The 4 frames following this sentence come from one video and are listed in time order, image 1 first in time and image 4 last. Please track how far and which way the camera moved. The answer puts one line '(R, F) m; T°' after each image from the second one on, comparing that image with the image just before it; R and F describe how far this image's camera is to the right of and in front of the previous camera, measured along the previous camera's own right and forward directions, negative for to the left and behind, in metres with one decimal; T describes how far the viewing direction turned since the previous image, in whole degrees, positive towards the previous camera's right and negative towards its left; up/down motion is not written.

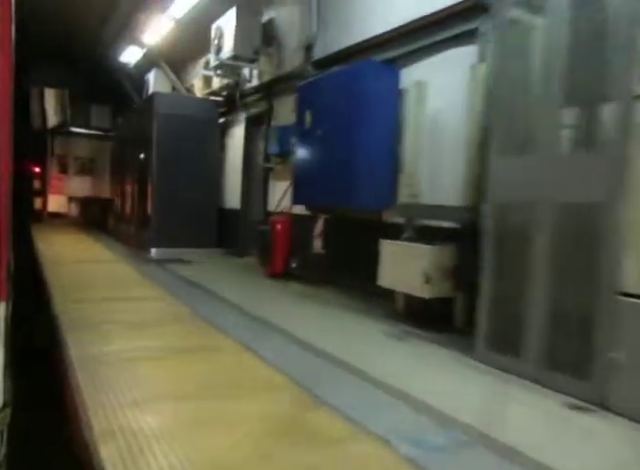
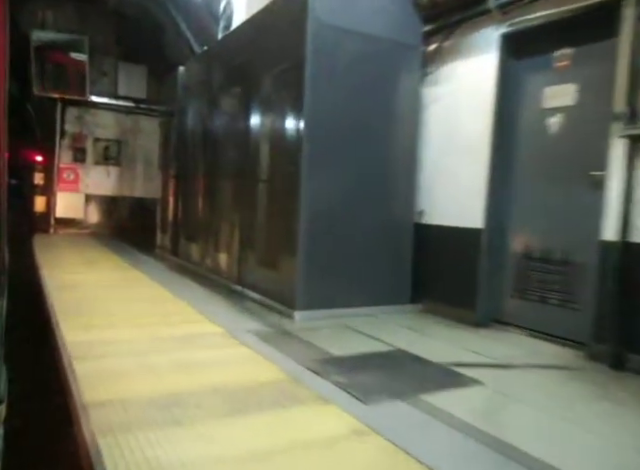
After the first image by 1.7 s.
(-2.4, +4.1) m; +1°
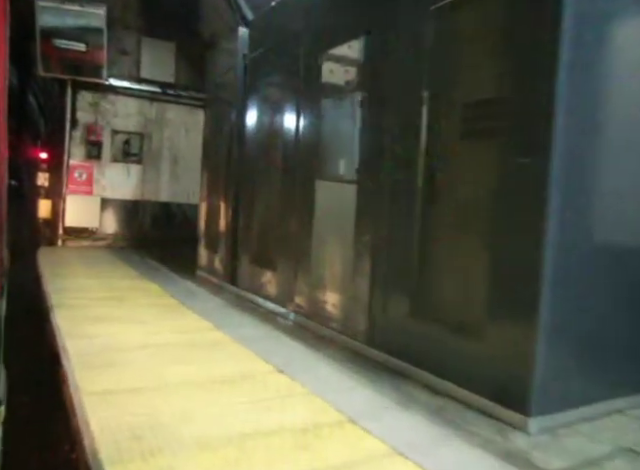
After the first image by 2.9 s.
(-1.0, +1.6) m; 0°
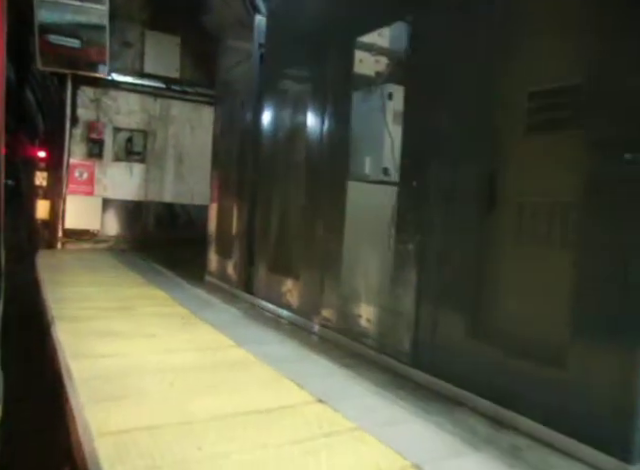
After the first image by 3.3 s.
(-0.2, +0.3) m; 0°
